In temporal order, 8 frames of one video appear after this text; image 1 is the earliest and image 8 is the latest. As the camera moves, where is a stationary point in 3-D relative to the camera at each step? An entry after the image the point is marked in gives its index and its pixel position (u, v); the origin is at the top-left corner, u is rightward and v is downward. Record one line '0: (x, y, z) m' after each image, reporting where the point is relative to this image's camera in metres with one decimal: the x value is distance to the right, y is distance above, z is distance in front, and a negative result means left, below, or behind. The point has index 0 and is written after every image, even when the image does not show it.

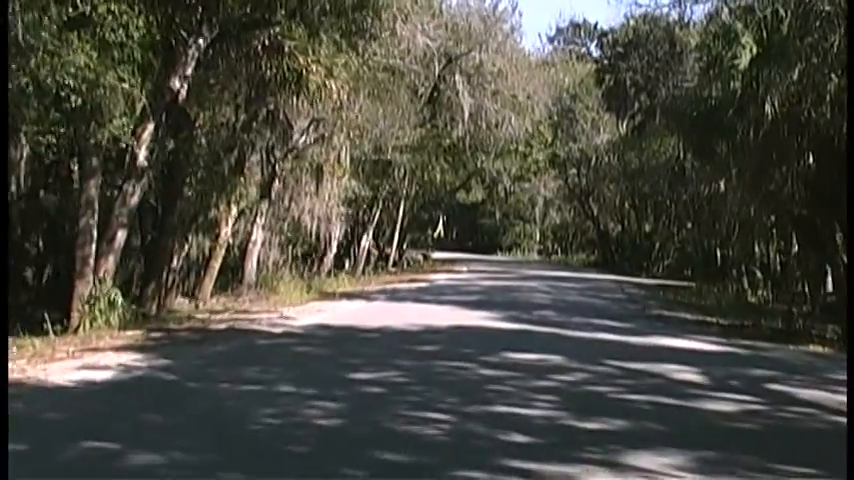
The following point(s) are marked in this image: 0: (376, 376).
0: (-0.4, -1.1, +11.8) m
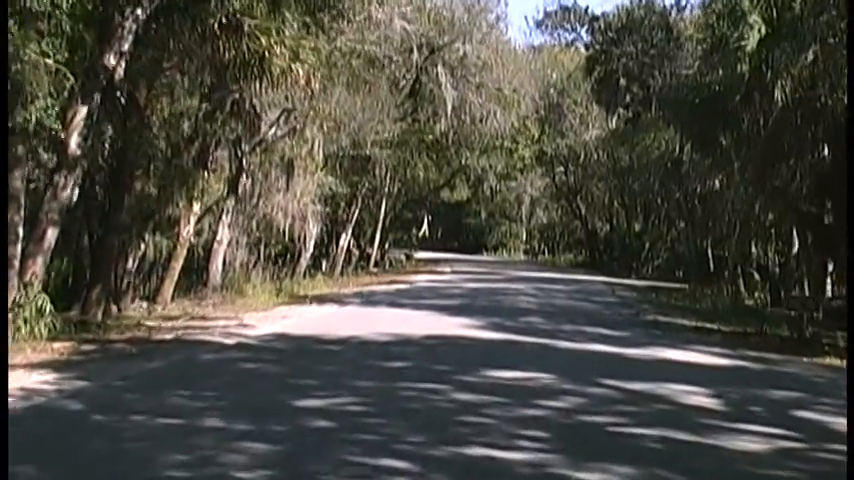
0: (-0.6, -1.1, +9.8) m
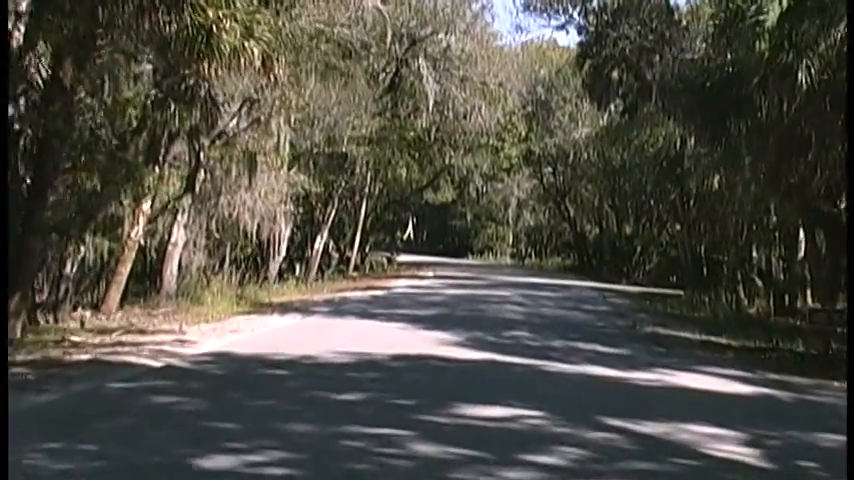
0: (-0.9, -1.1, +7.3) m
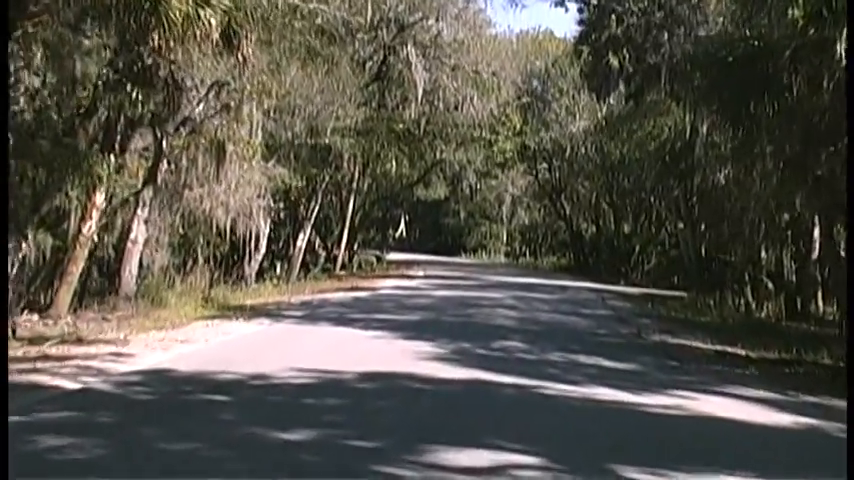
0: (-1.1, -1.1, +5.1) m
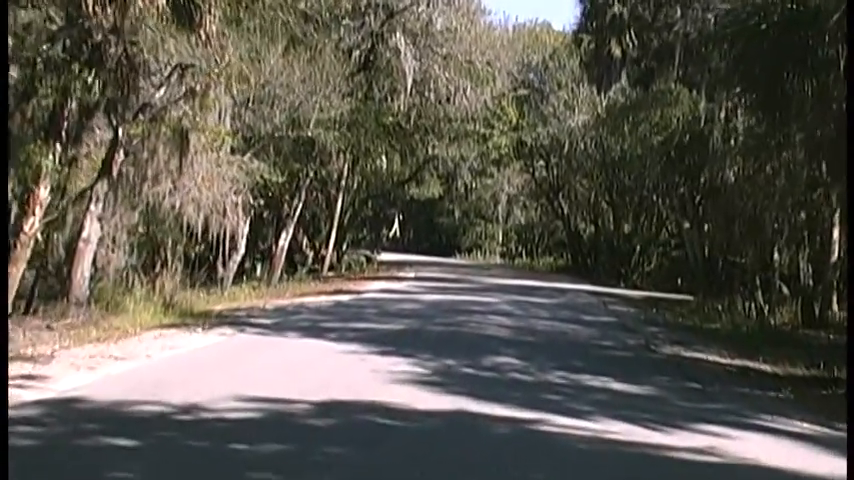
0: (-1.2, -1.1, +2.8) m
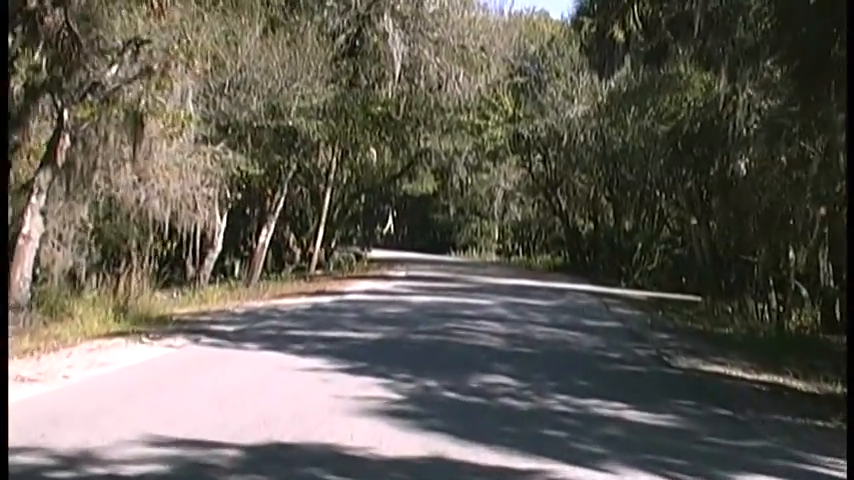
0: (-1.4, -1.1, +0.5) m
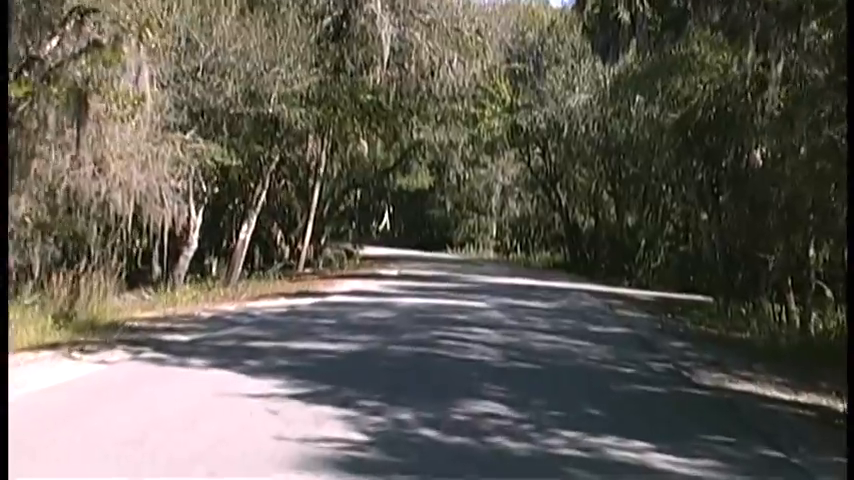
0: (-1.5, -1.1, -1.8) m
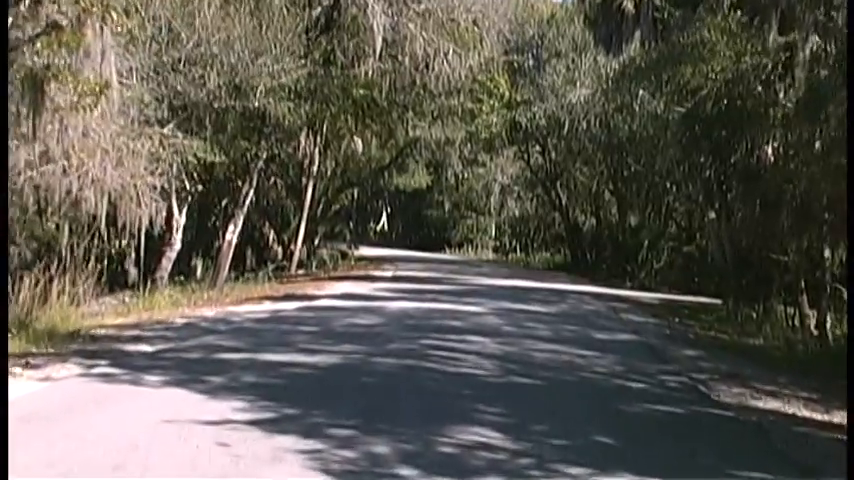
0: (-1.6, -1.1, -3.3) m
